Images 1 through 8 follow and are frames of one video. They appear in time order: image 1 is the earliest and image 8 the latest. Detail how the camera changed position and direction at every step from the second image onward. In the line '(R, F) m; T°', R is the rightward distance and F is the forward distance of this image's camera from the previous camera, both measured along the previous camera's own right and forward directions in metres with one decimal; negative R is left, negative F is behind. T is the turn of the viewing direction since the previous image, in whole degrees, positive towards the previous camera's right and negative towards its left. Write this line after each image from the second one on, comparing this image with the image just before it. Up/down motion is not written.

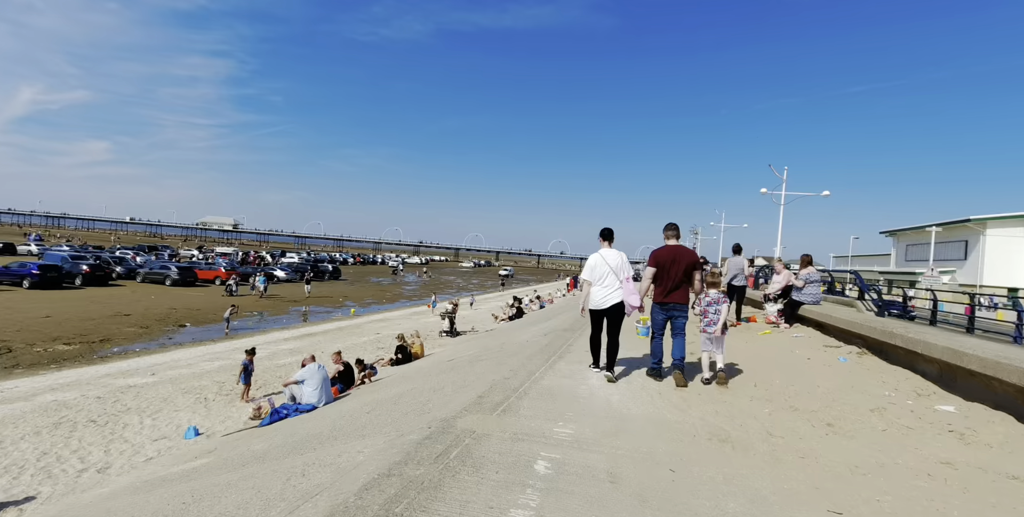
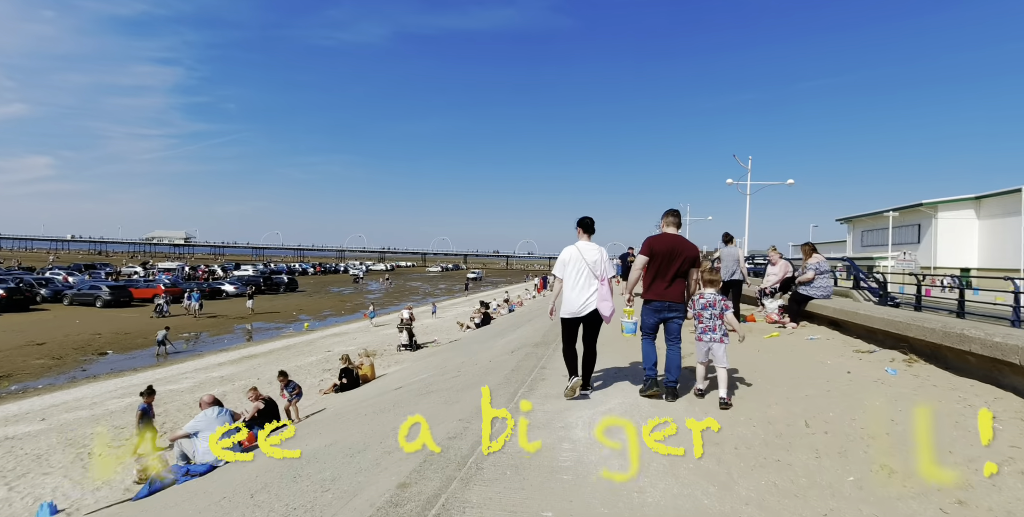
(+0.2, +1.6) m; +4°
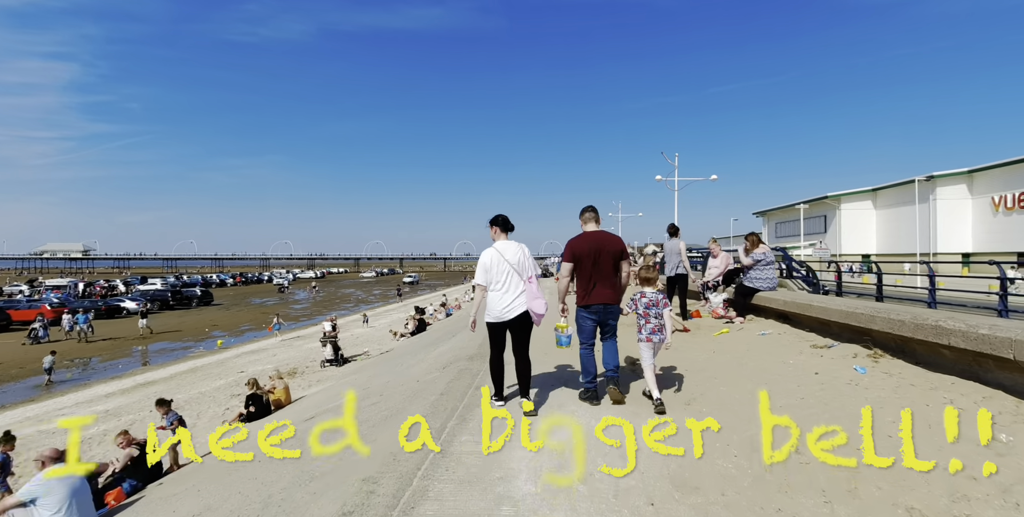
(+0.1, +0.8) m; +7°
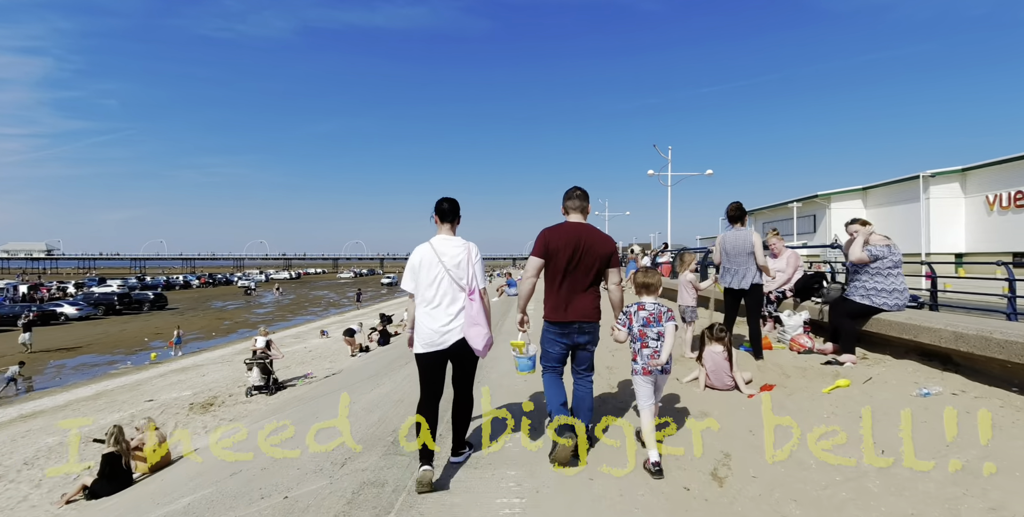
(+0.2, +2.9) m; +2°
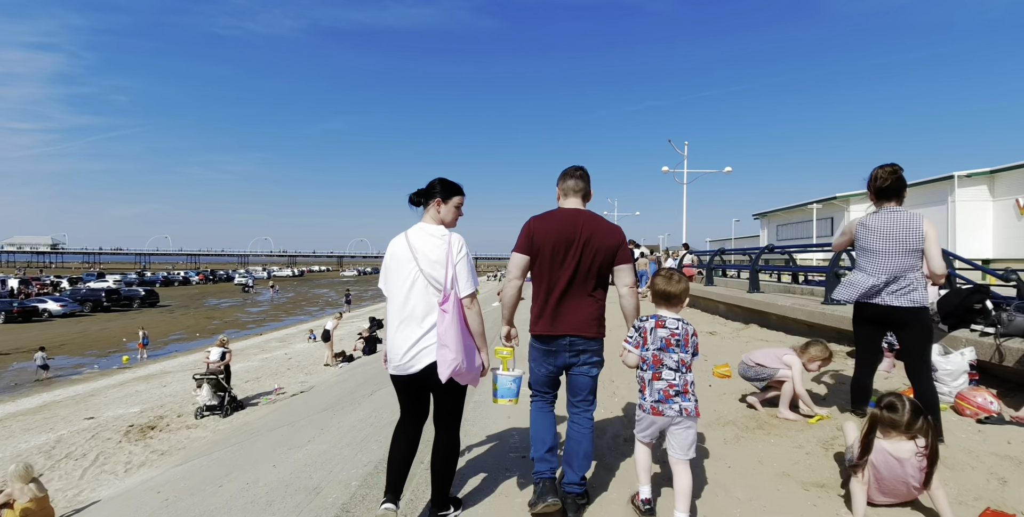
(+0.1, +1.9) m; -1°
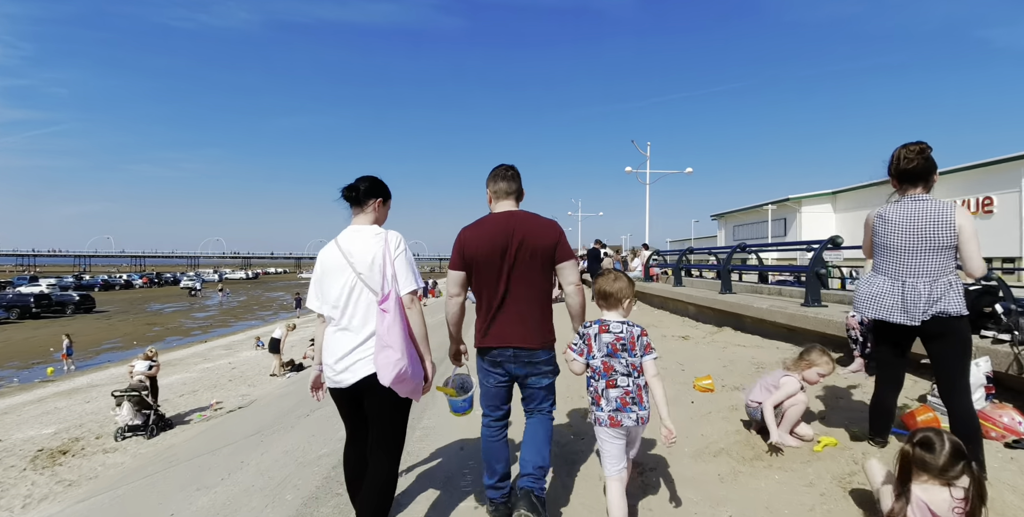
(+0.1, +0.6) m; +4°
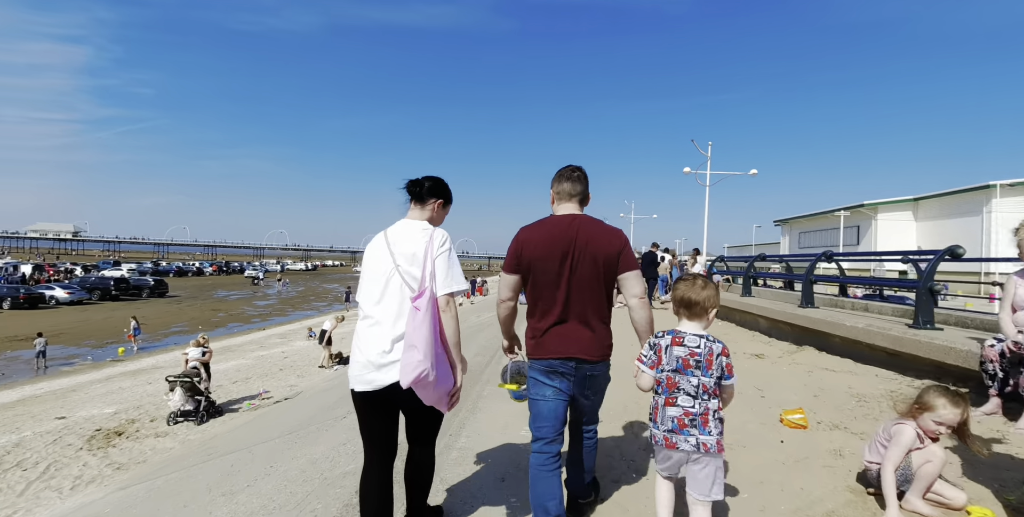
(0.0, +0.5) m; -6°
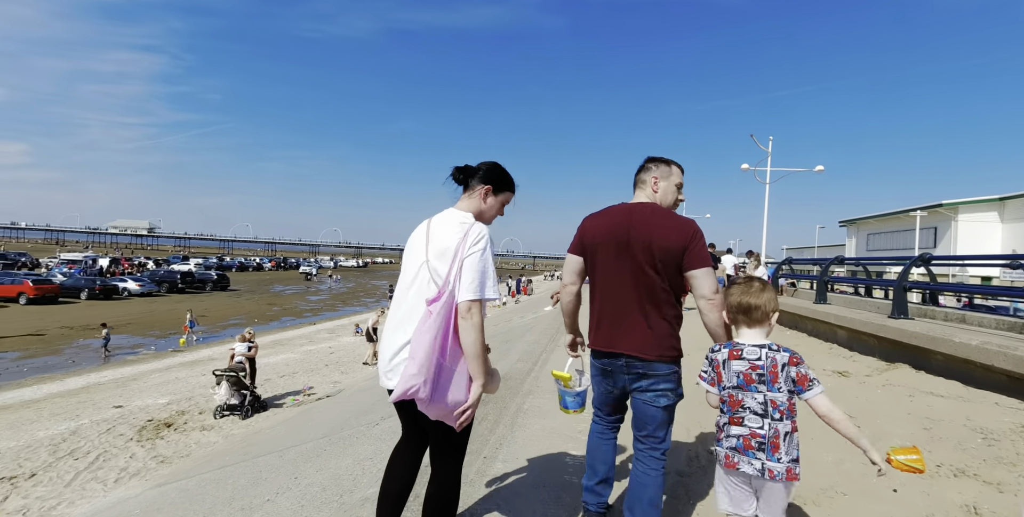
(0.0, +0.4) m; -5°
